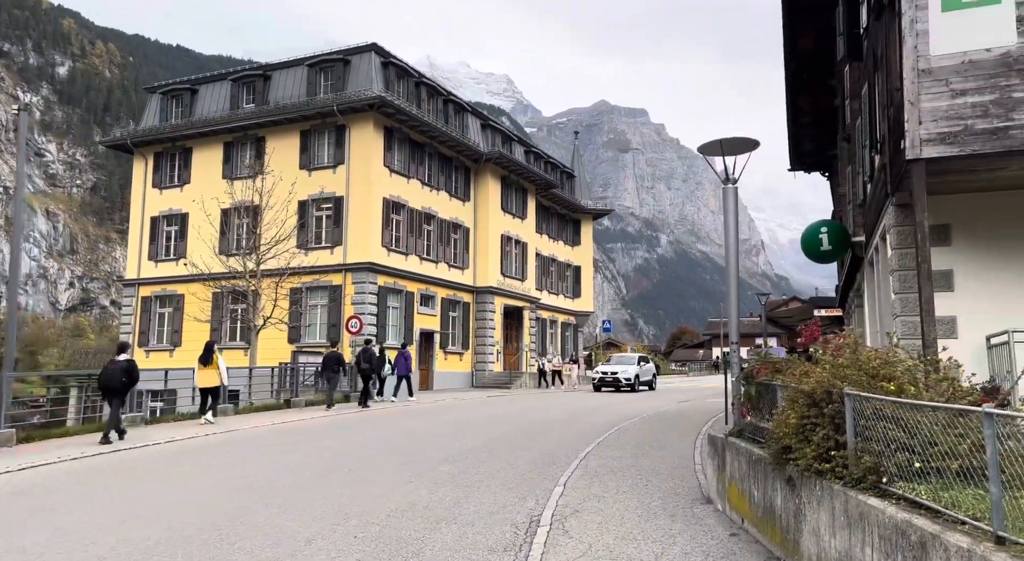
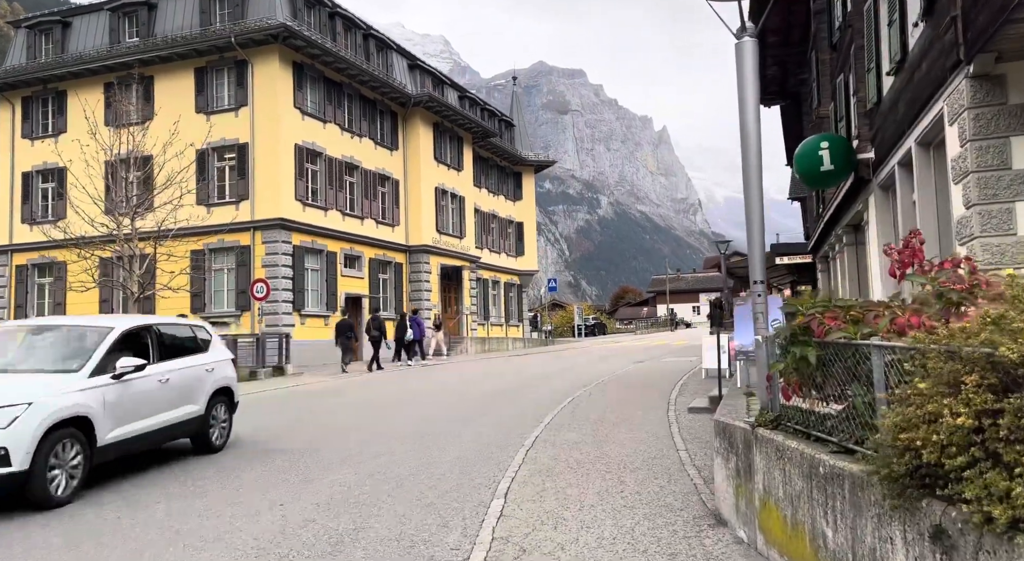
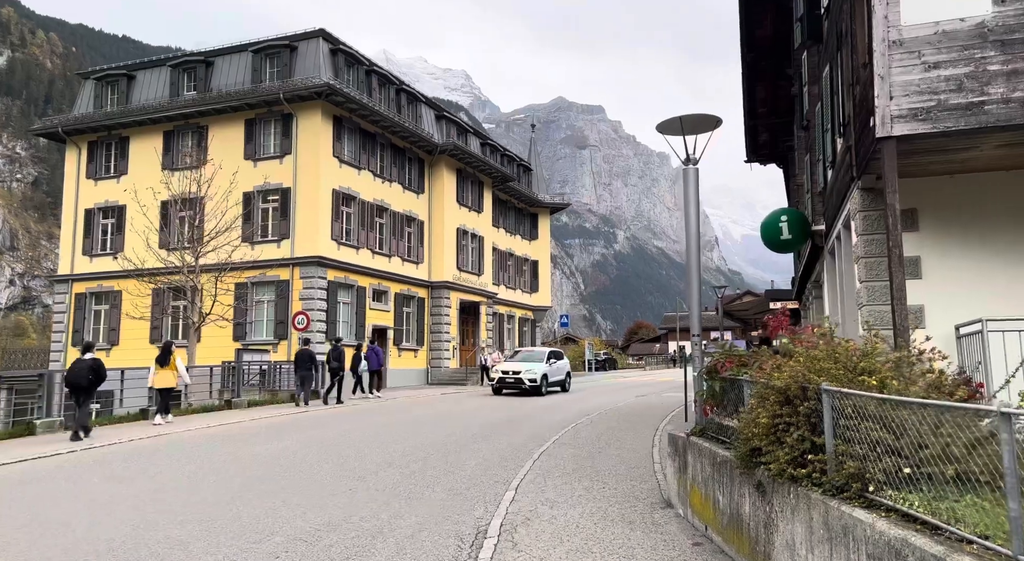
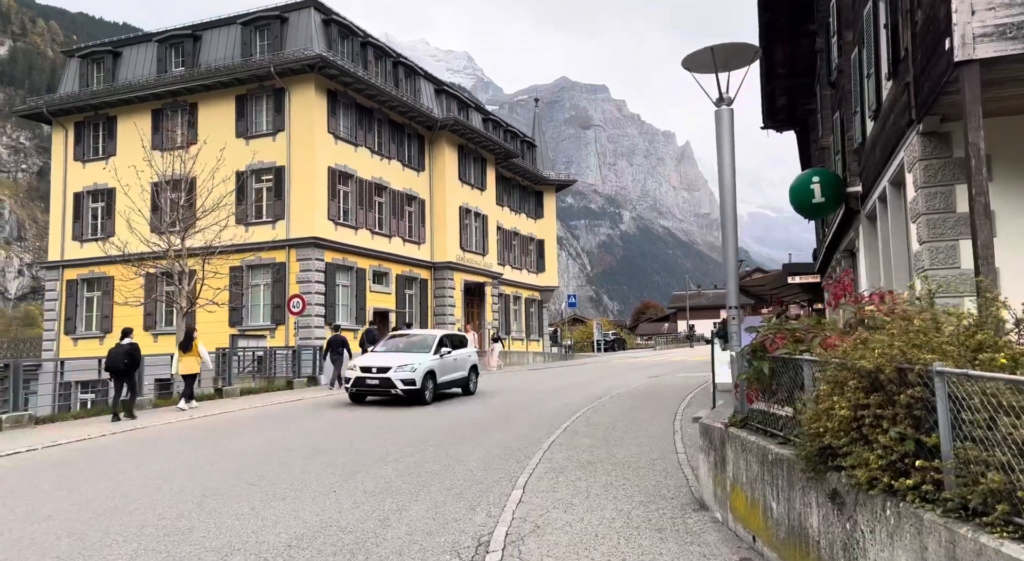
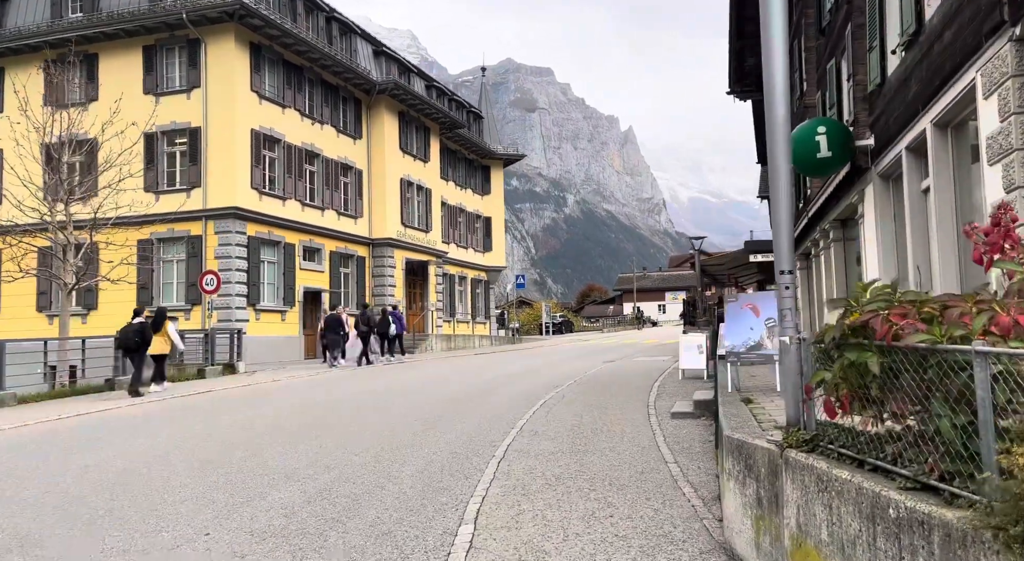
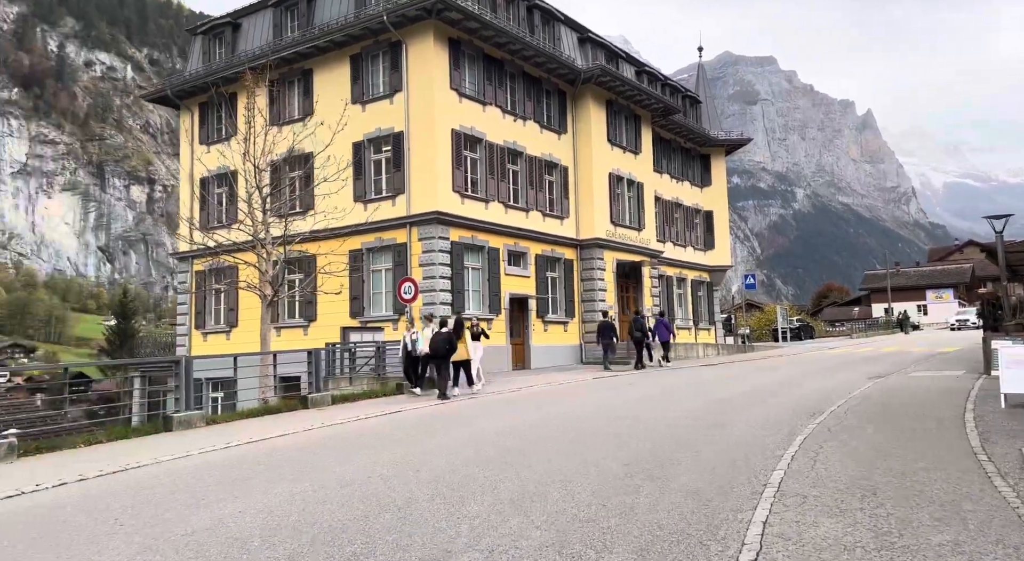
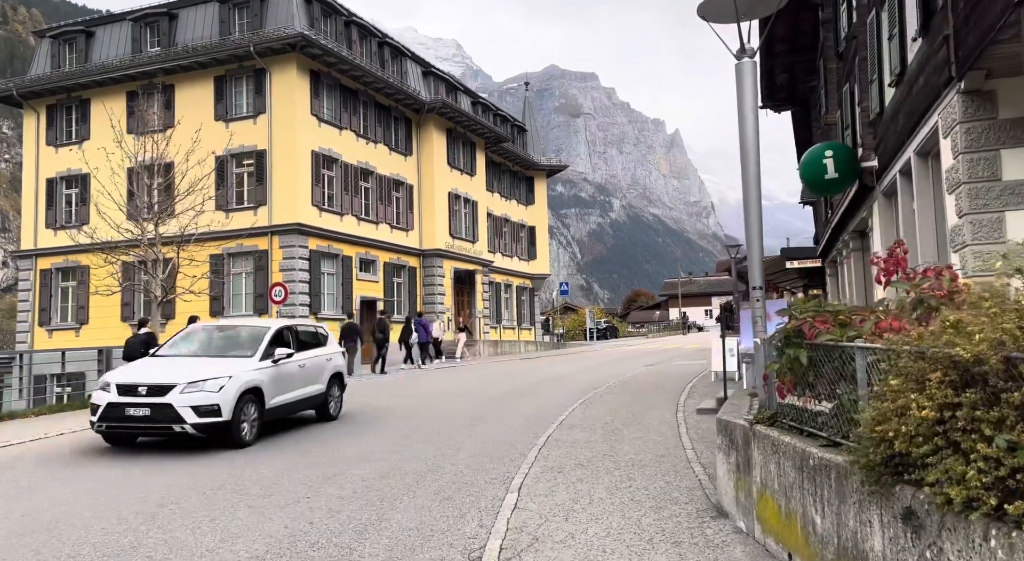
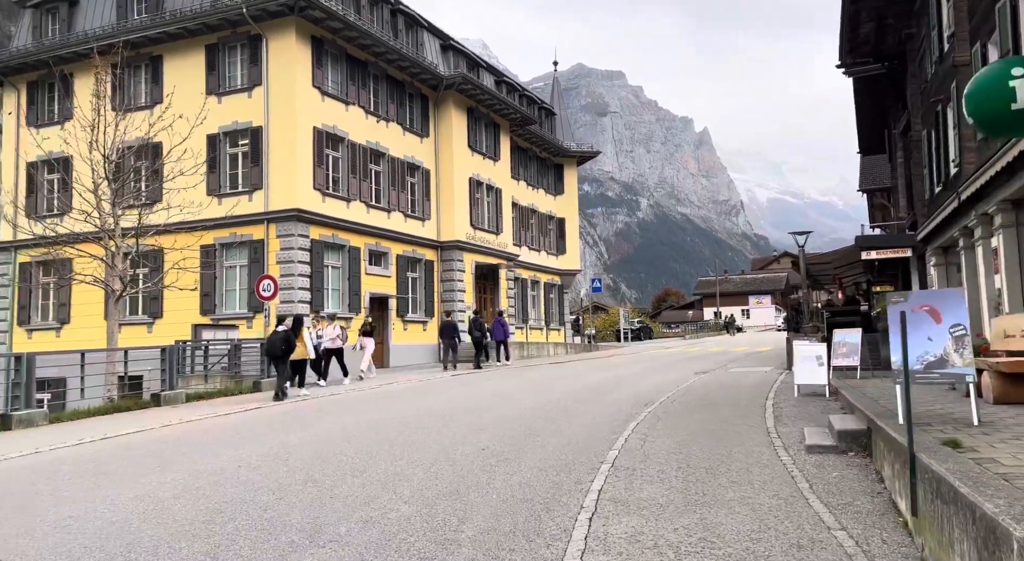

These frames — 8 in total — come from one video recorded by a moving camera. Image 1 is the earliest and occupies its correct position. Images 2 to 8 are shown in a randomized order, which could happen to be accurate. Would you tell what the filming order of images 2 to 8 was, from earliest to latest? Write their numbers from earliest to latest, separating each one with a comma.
3, 4, 7, 2, 5, 8, 6
